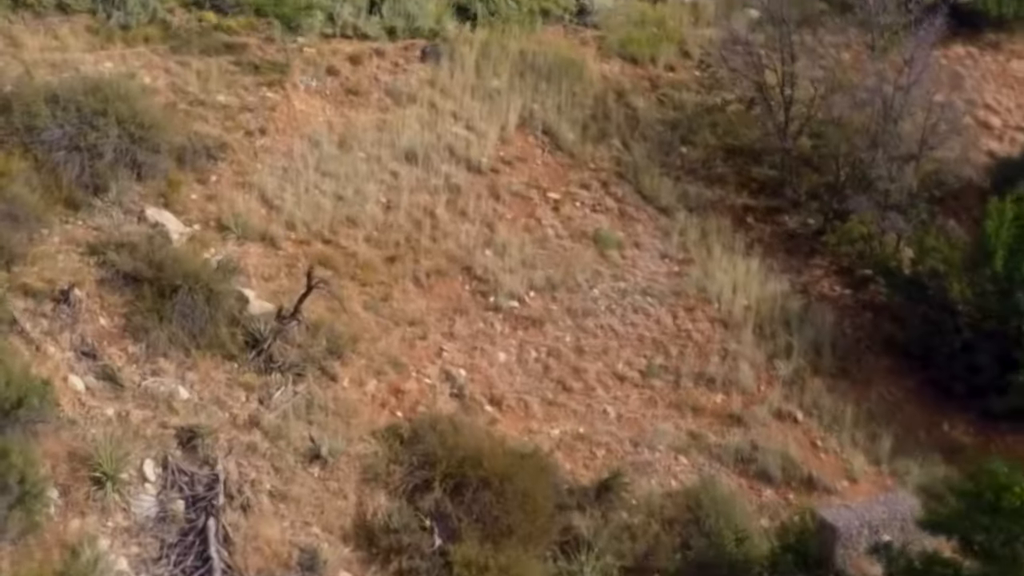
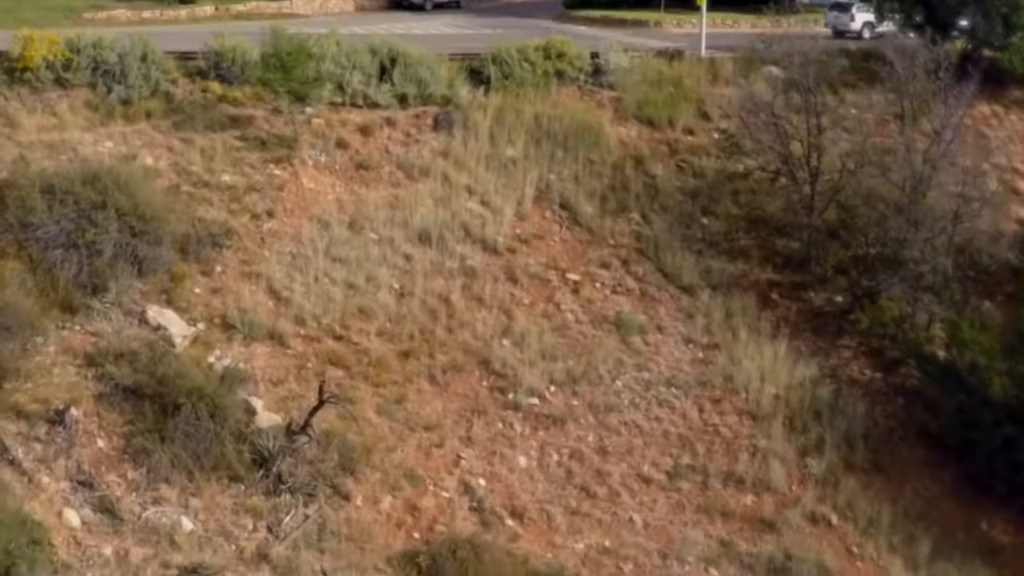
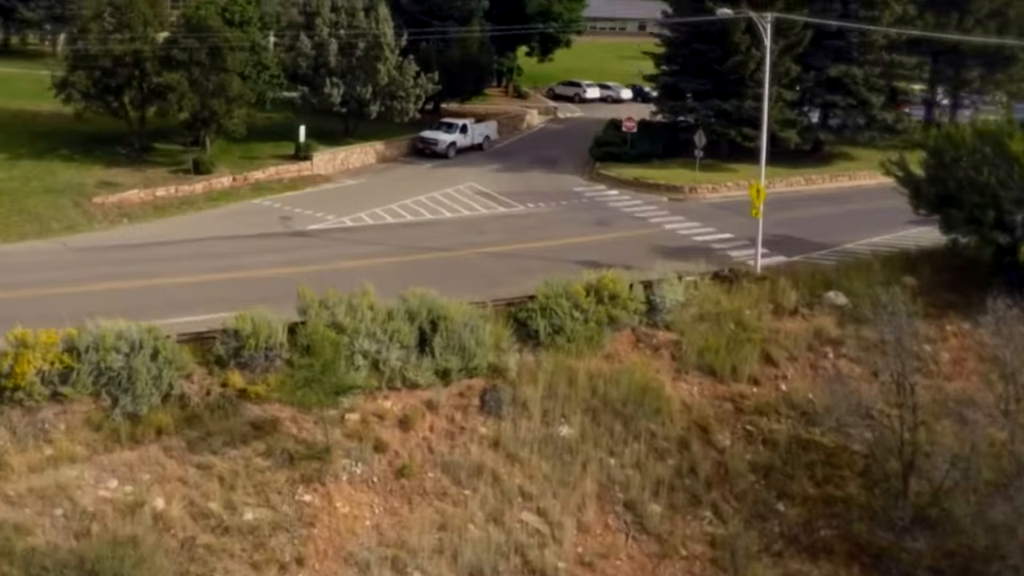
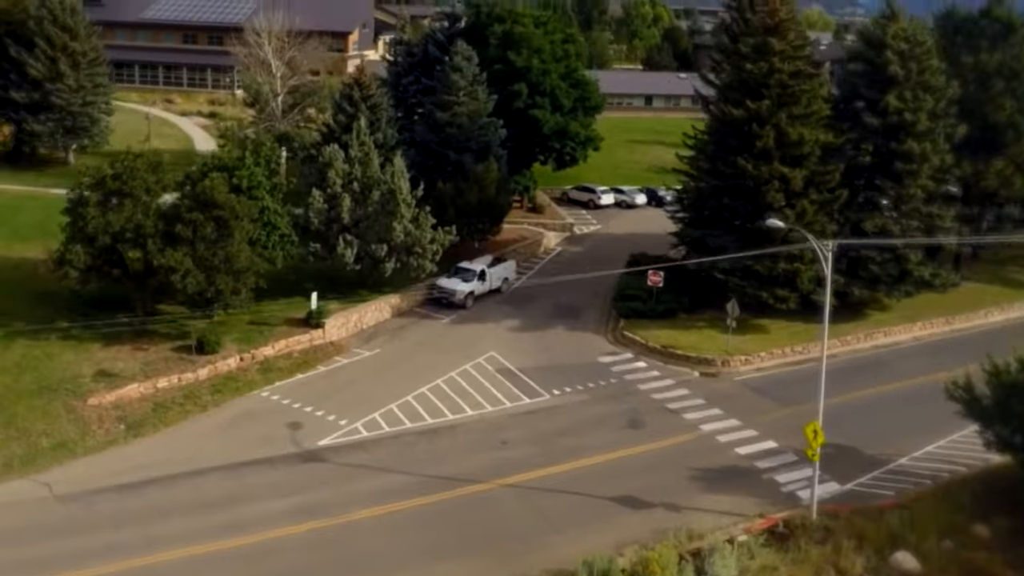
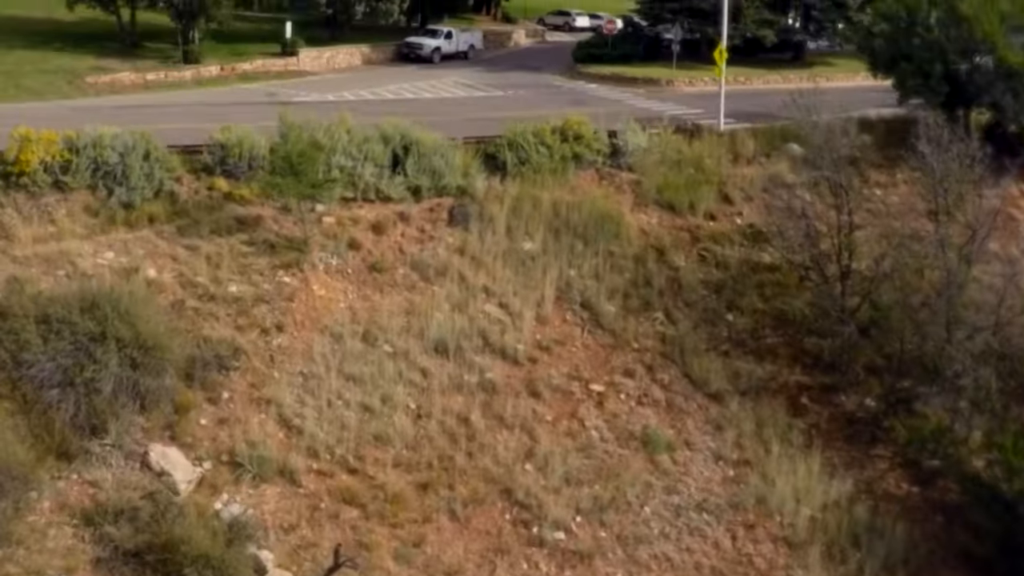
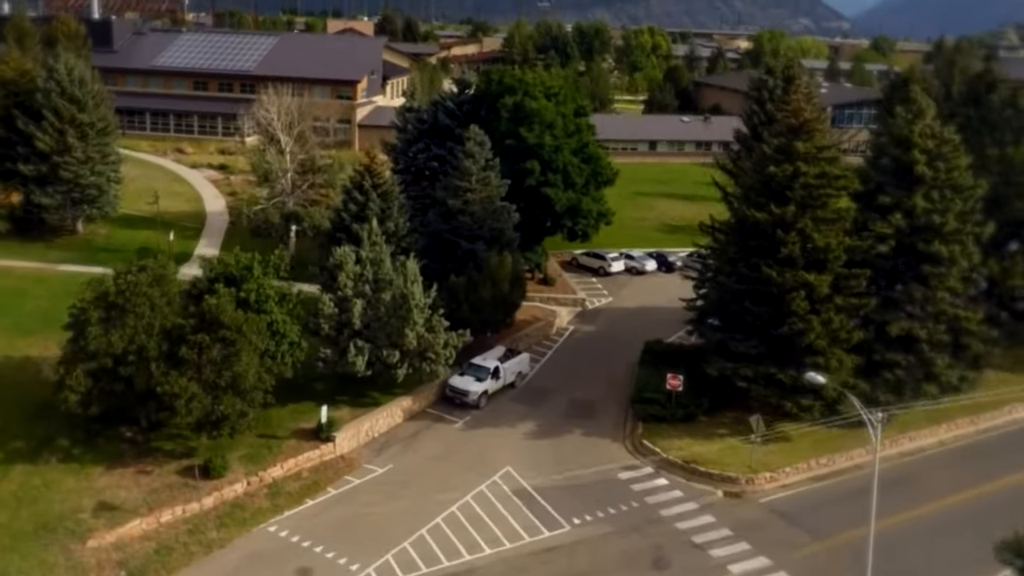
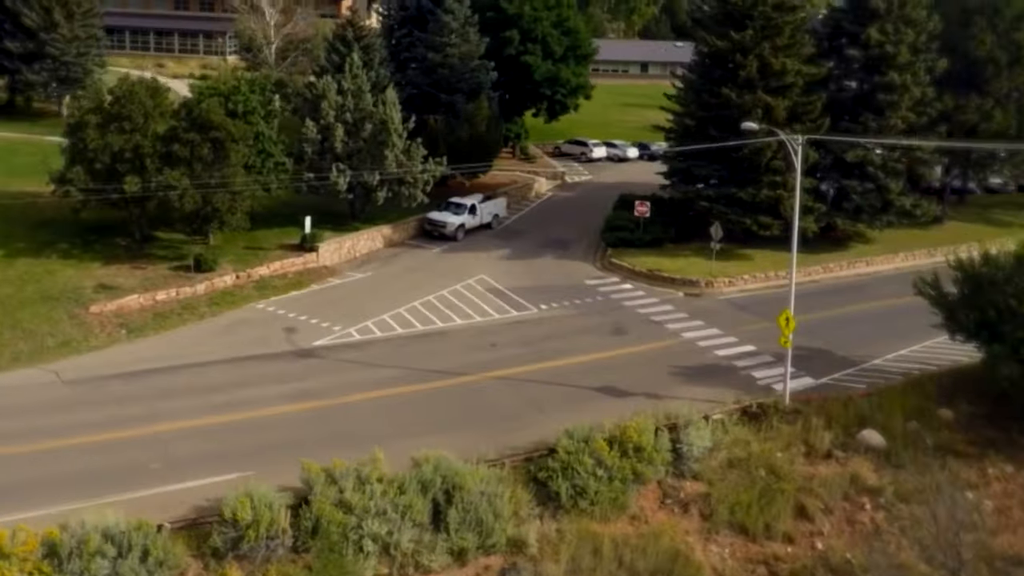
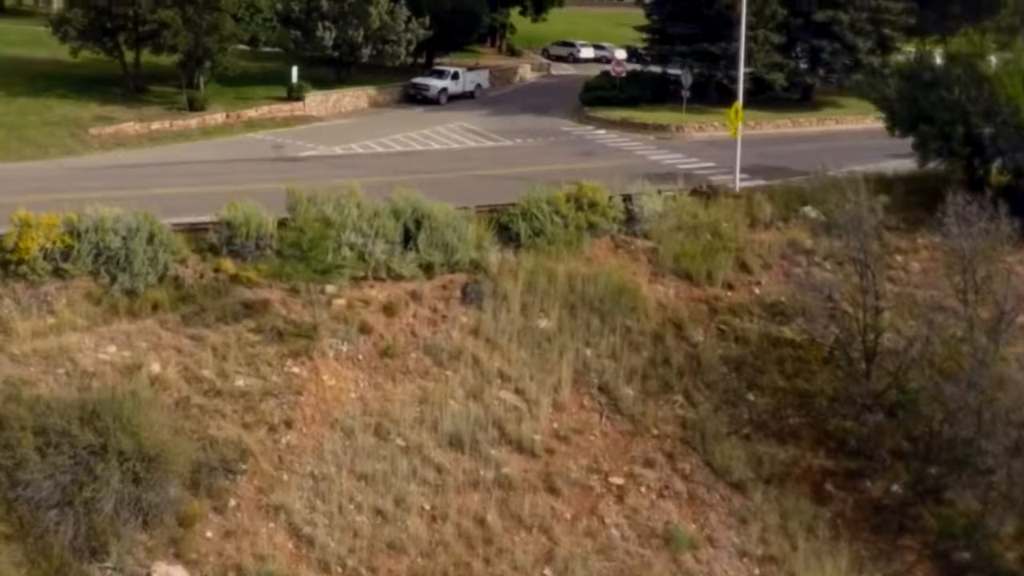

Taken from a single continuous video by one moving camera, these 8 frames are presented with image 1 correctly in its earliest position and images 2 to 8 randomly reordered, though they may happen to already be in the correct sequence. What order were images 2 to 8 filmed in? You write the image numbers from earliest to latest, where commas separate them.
2, 5, 8, 3, 7, 4, 6
